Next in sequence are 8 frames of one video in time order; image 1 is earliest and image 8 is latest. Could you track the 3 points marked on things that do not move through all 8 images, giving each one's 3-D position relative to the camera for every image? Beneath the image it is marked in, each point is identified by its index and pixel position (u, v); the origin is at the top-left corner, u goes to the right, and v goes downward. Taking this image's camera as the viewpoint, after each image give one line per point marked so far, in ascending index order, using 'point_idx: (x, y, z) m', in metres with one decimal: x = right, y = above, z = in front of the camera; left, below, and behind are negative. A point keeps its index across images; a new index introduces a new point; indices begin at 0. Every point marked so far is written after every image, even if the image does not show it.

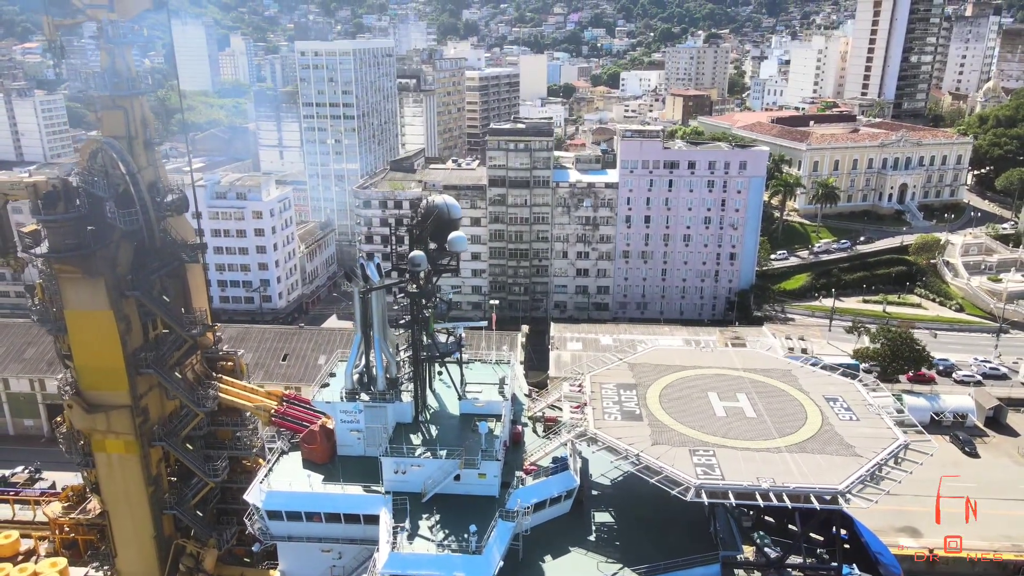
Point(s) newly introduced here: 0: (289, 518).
0: (-5.9, -6.1, +19.5) m
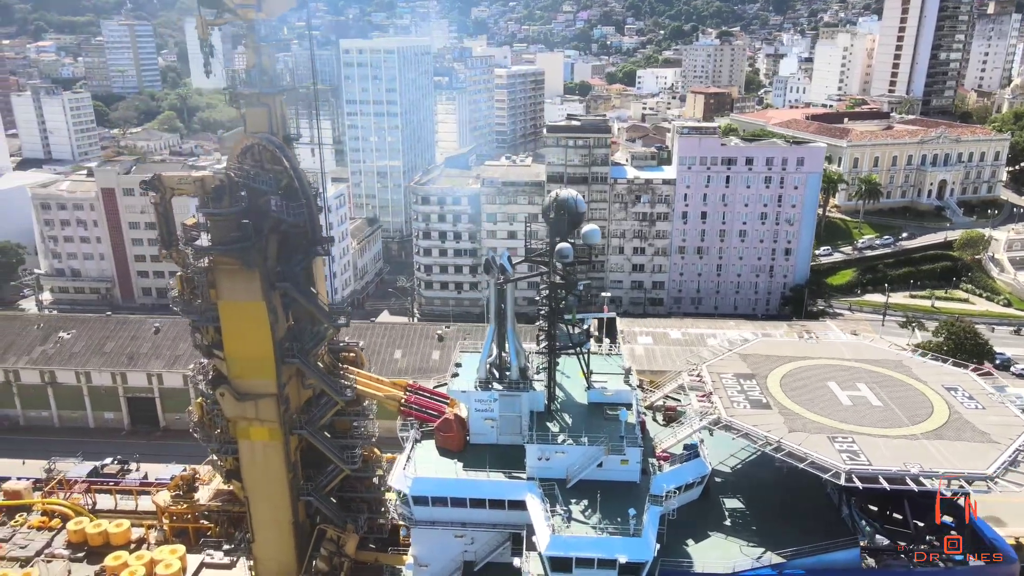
0: (-2.1, -5.9, +20.1) m
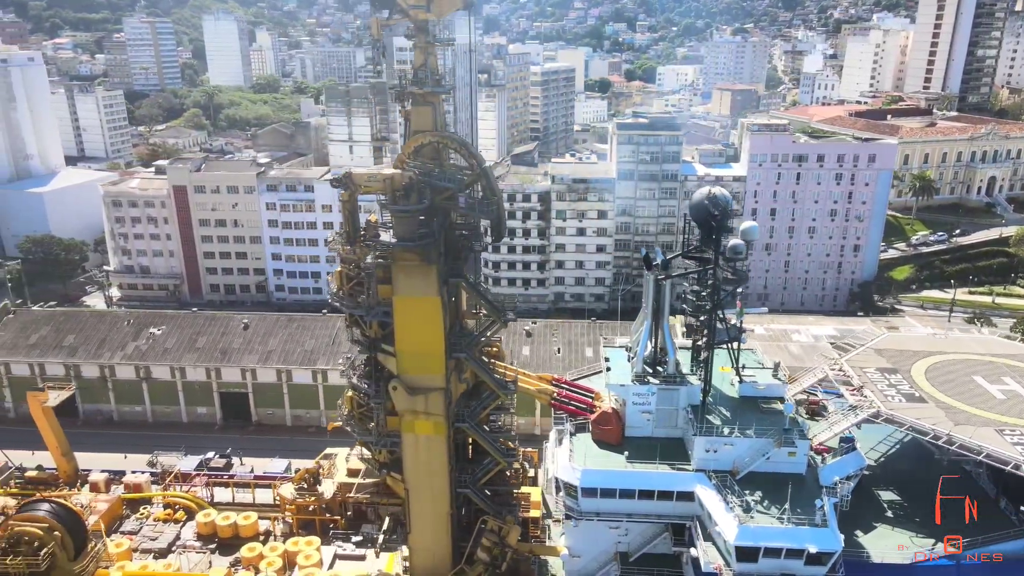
0: (+2.5, -5.8, +20.5) m
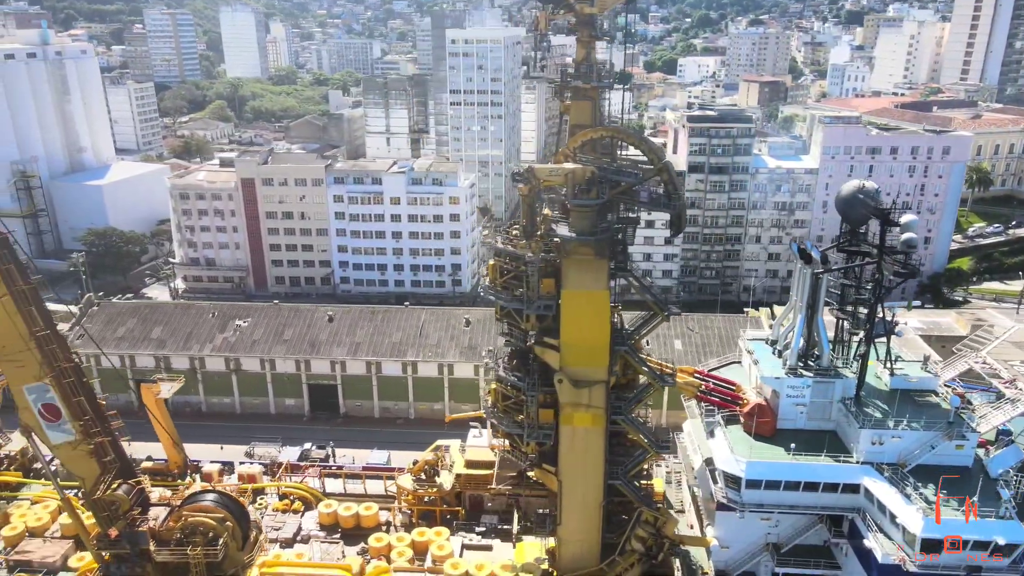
0: (+7.1, -5.6, +20.6) m
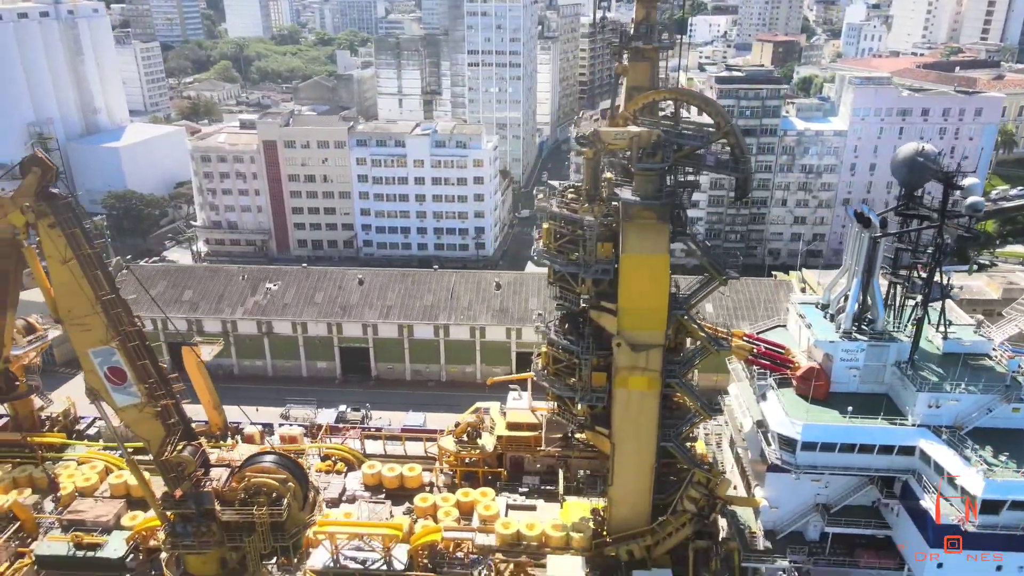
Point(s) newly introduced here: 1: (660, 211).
0: (+8.7, -4.5, +20.8) m
1: (+3.9, +2.1, +19.3) m
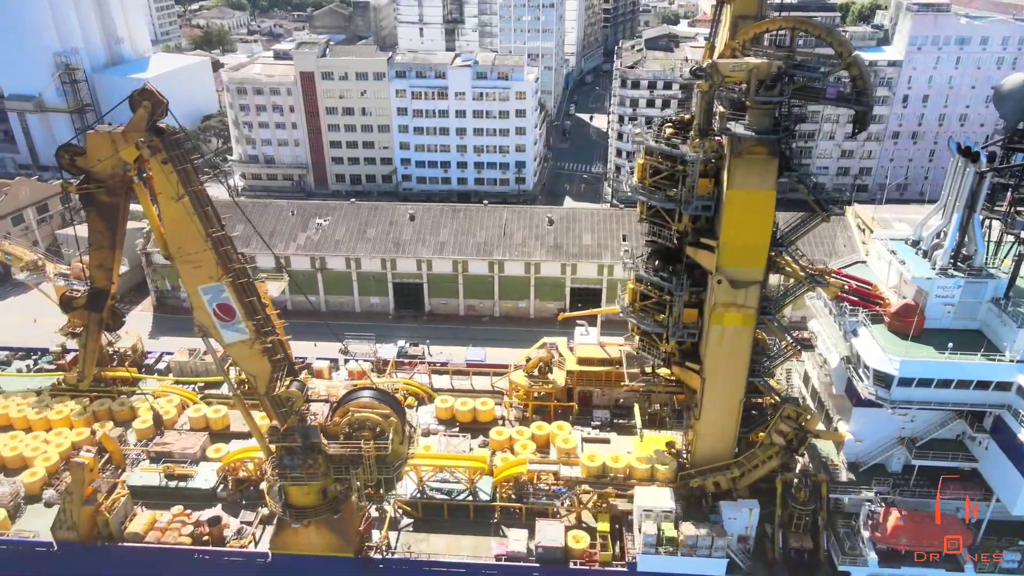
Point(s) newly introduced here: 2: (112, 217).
0: (+11.5, -2.8, +20.9) m
1: (+6.7, +3.7, +18.9) m
2: (-9.7, +1.8, +18.0) m
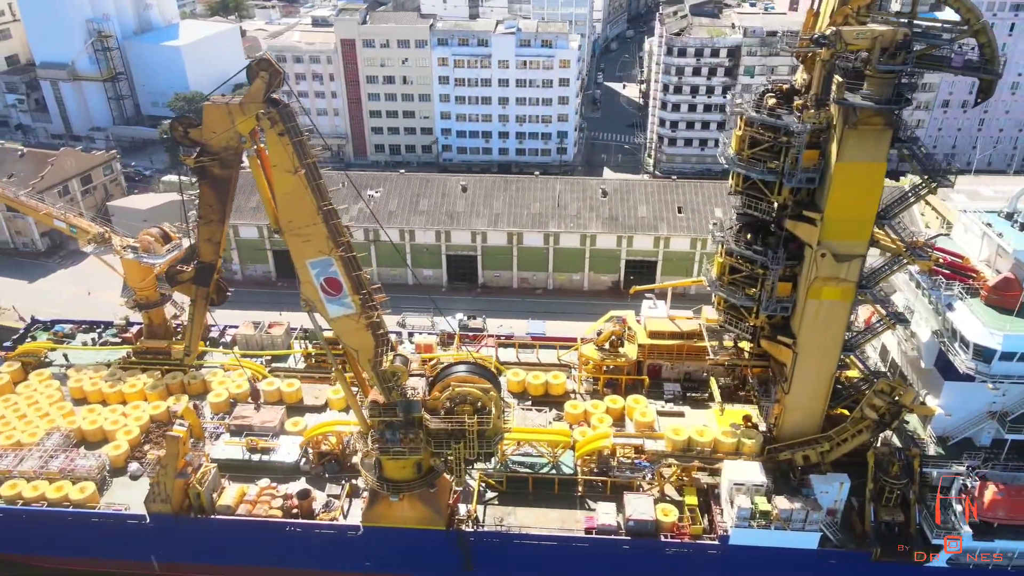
0: (+14.4, -2.0, +20.8) m
1: (+9.5, +4.3, +18.5) m
2: (-7.0, +2.4, +17.8) m
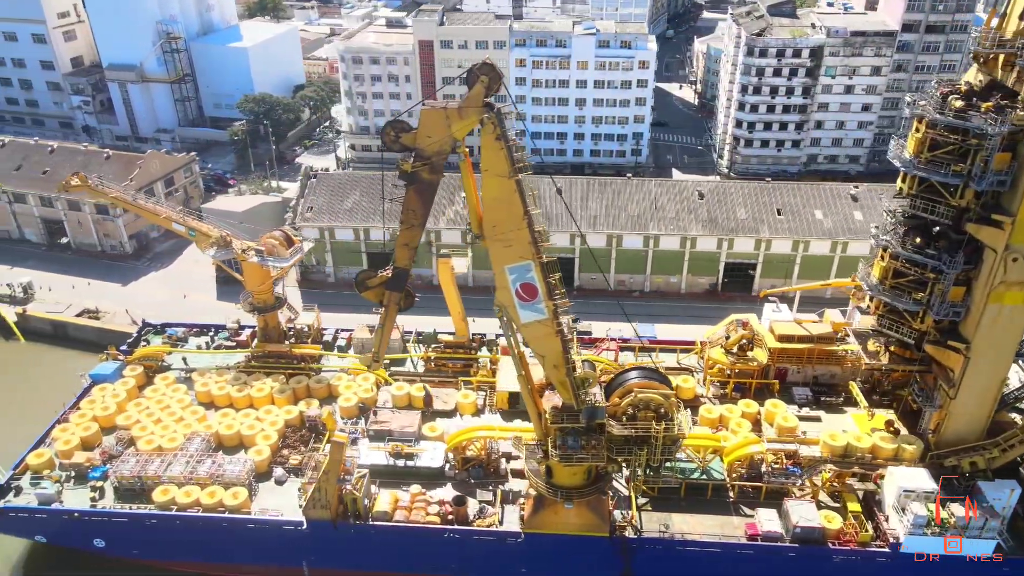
0: (+19.4, -2.2, +20.4) m
1: (+14.5, +4.2, +18.2) m
2: (-1.9, +2.2, +17.6) m
